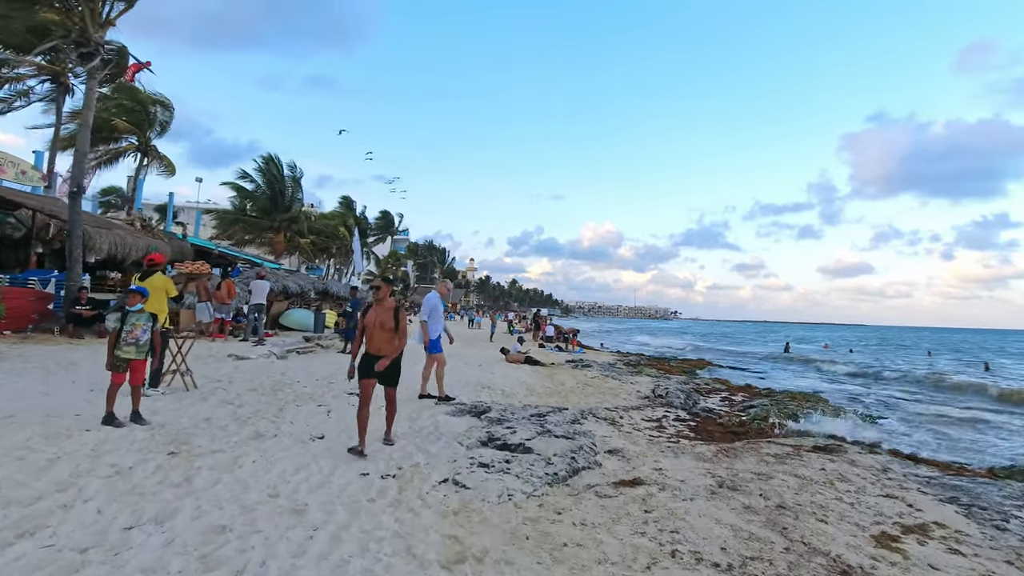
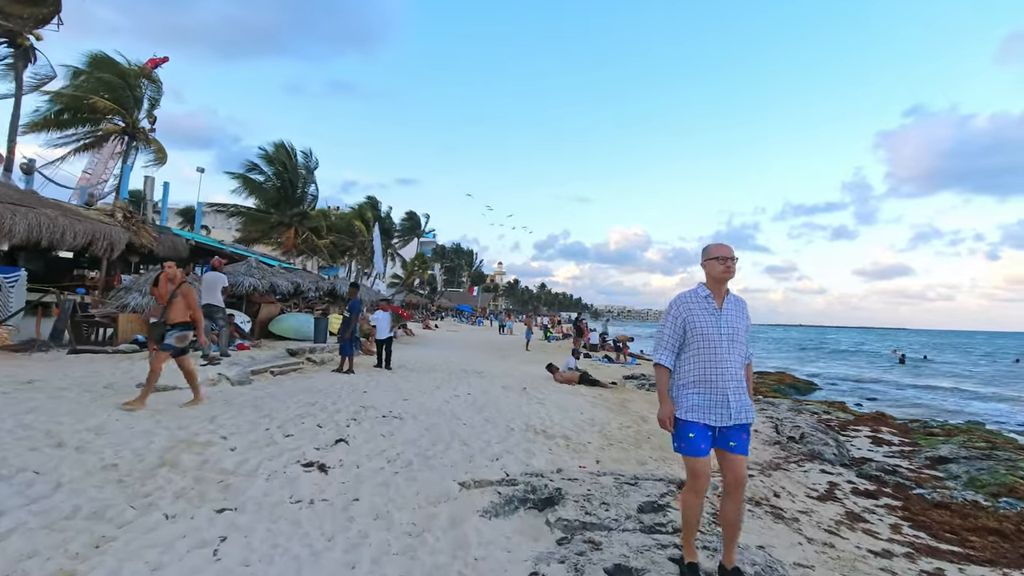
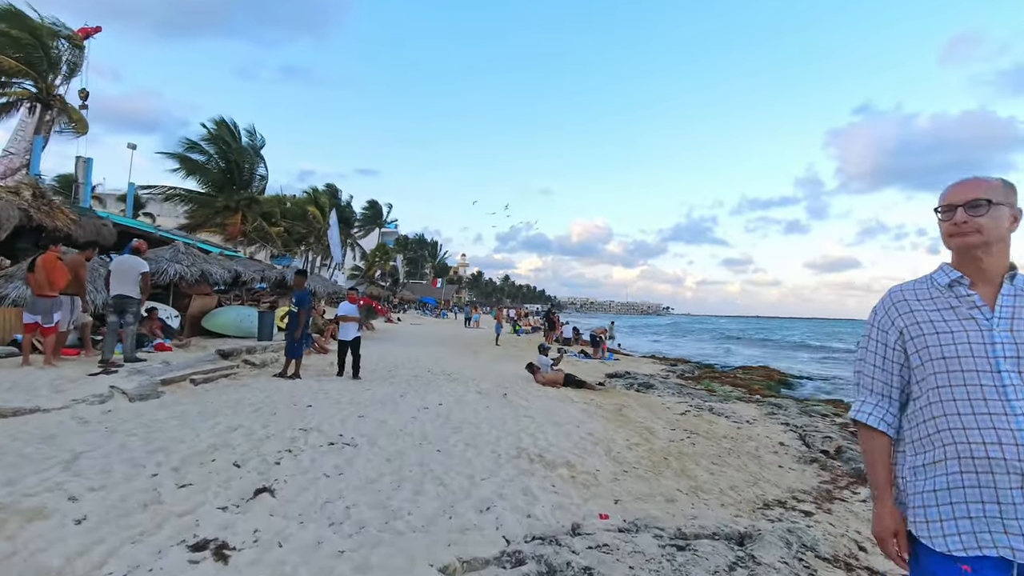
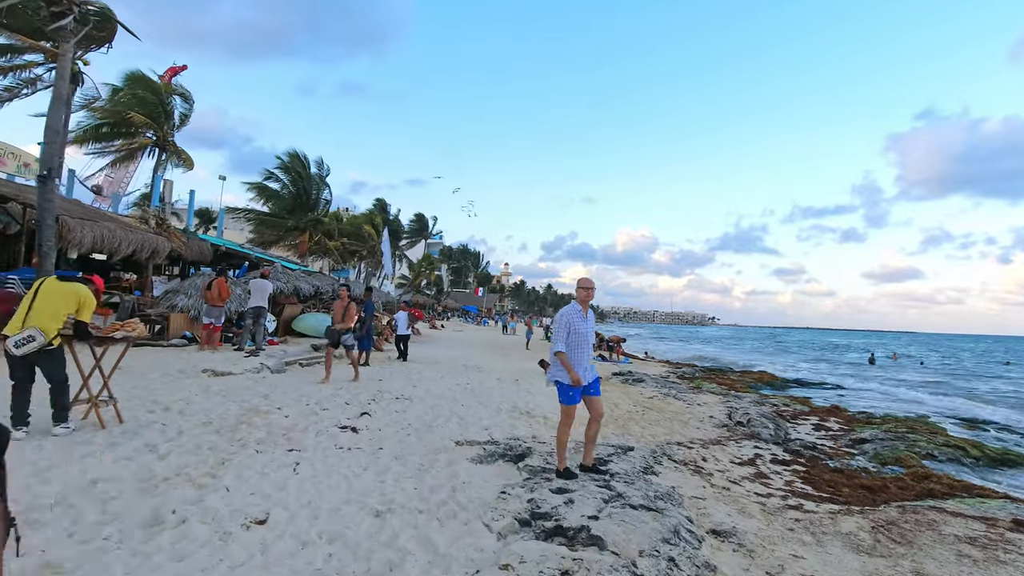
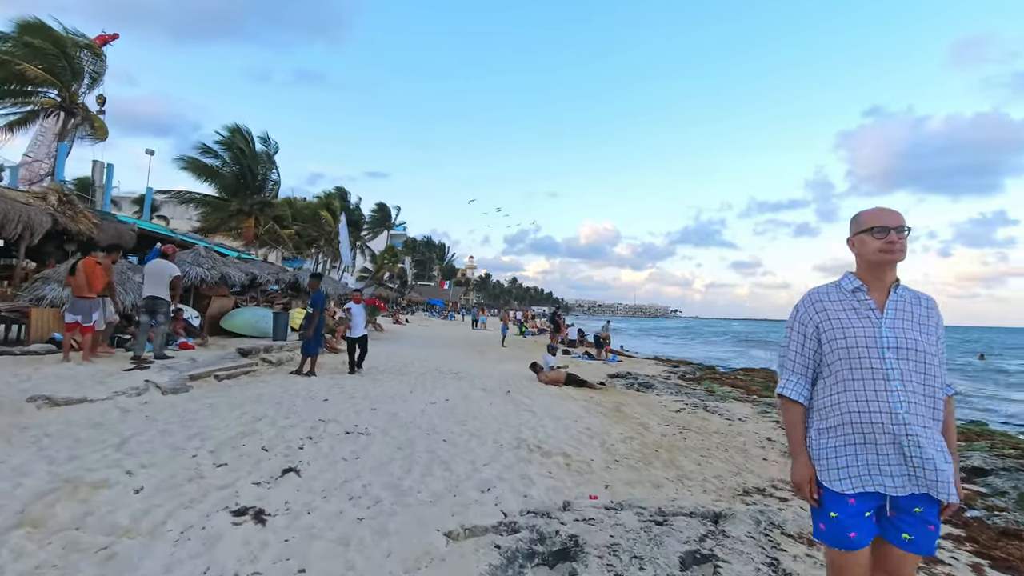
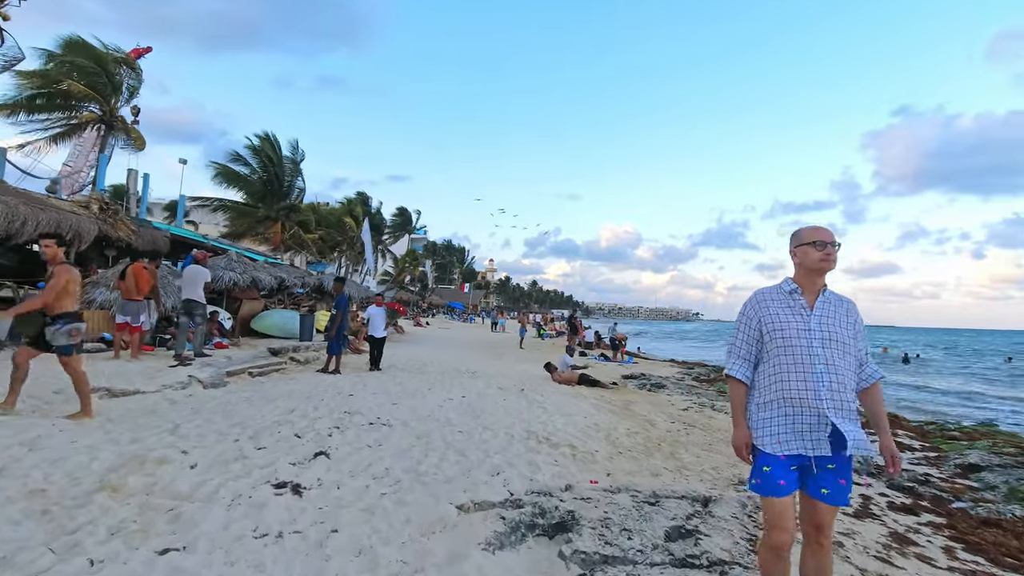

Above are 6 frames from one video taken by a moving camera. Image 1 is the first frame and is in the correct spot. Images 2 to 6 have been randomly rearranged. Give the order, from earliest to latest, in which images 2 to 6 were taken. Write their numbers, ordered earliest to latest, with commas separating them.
4, 2, 6, 5, 3
